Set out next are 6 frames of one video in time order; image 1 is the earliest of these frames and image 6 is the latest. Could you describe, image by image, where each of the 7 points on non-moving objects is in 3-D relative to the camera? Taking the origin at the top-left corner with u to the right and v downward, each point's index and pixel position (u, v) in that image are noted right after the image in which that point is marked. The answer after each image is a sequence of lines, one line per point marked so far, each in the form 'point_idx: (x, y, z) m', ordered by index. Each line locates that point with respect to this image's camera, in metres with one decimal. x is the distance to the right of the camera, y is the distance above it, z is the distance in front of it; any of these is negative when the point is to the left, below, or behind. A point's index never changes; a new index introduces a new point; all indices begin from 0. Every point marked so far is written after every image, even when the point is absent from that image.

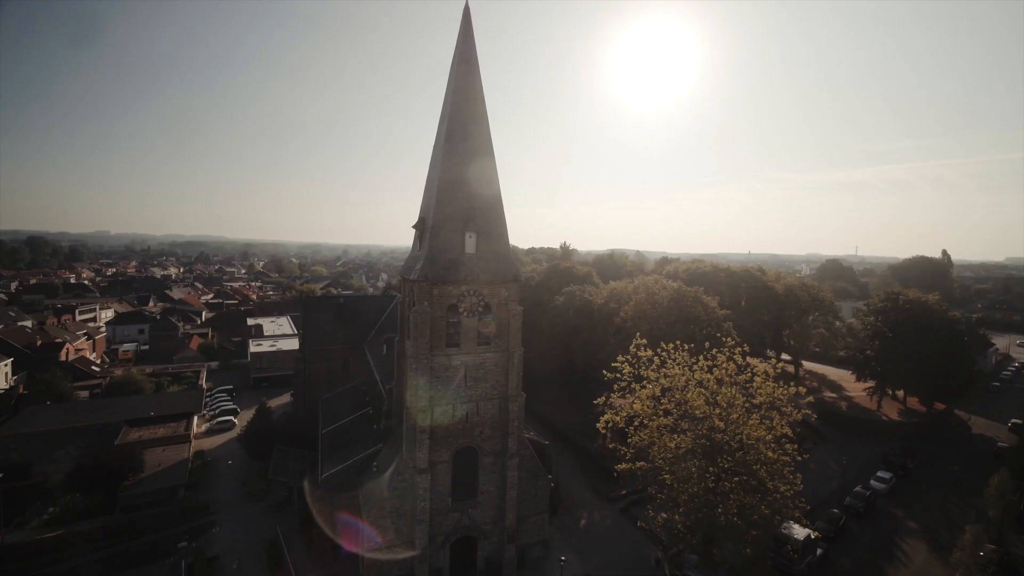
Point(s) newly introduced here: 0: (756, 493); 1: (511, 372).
0: (+8.4, -7.0, +17.0) m
1: (-0.1, -3.2, +19.0) m
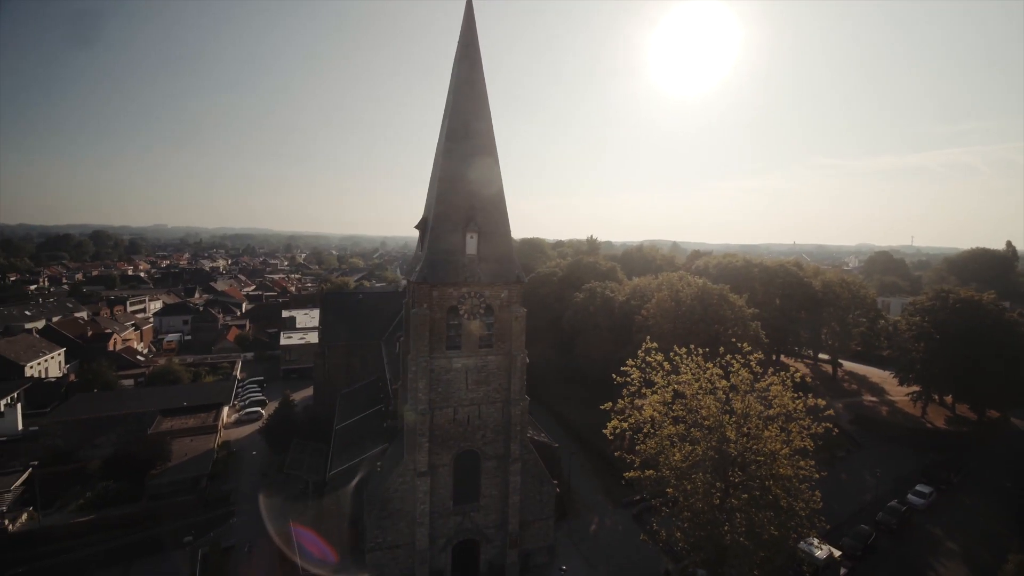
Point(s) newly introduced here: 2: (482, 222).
0: (+8.3, -7.2, +16.1) m
1: (0.0, -3.3, +18.6) m
2: (-1.1, +2.4, +18.4) m
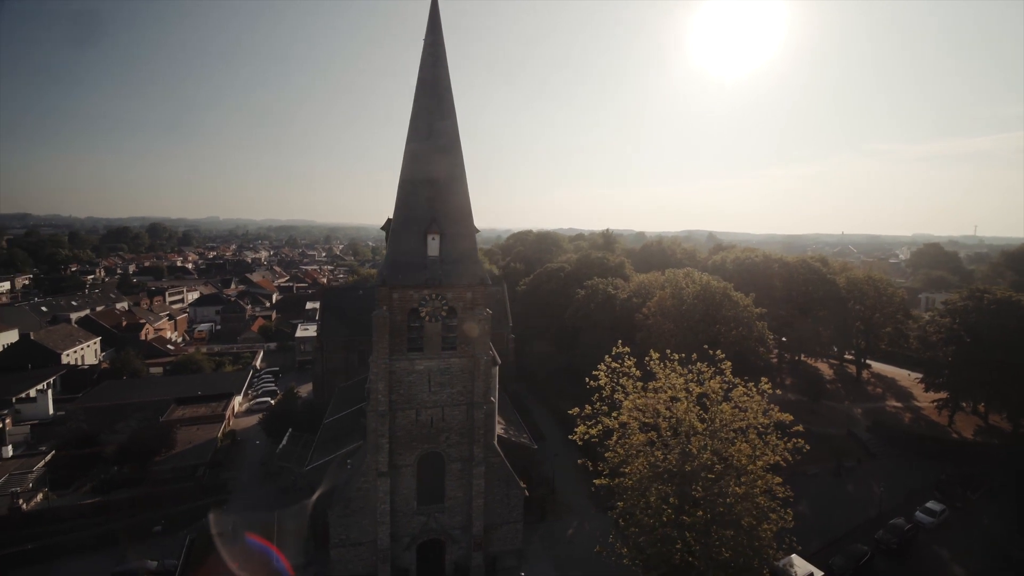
0: (+6.7, -7.3, +15.3) m
1: (-1.3, -3.3, +18.5) m
2: (-2.4, +2.4, +18.2) m
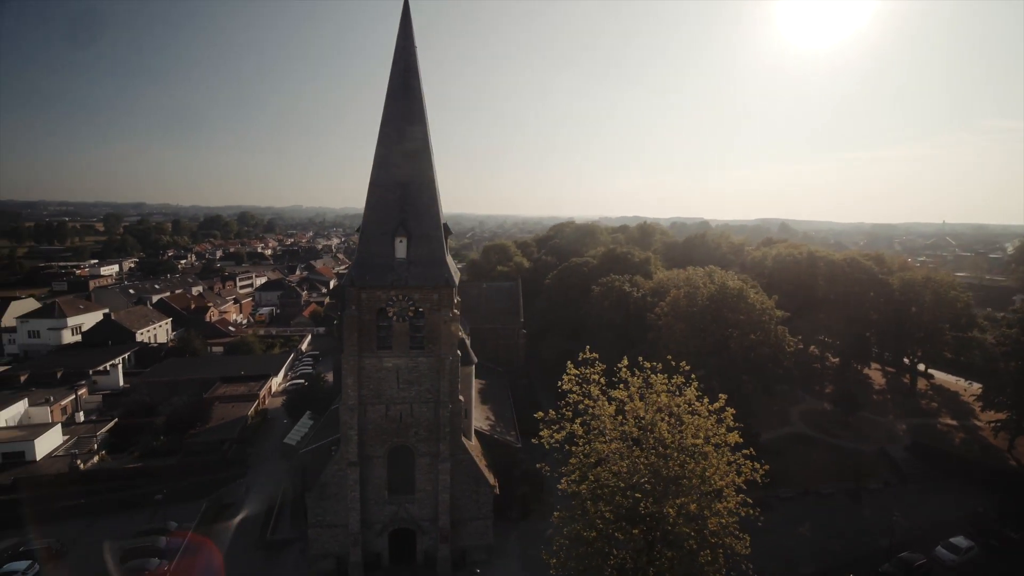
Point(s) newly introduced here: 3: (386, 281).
0: (+4.7, -7.6, +14.7) m
1: (-2.6, -3.4, +18.9) m
2: (-3.7, +2.3, +18.6) m
3: (-4.6, +0.2, +18.3) m
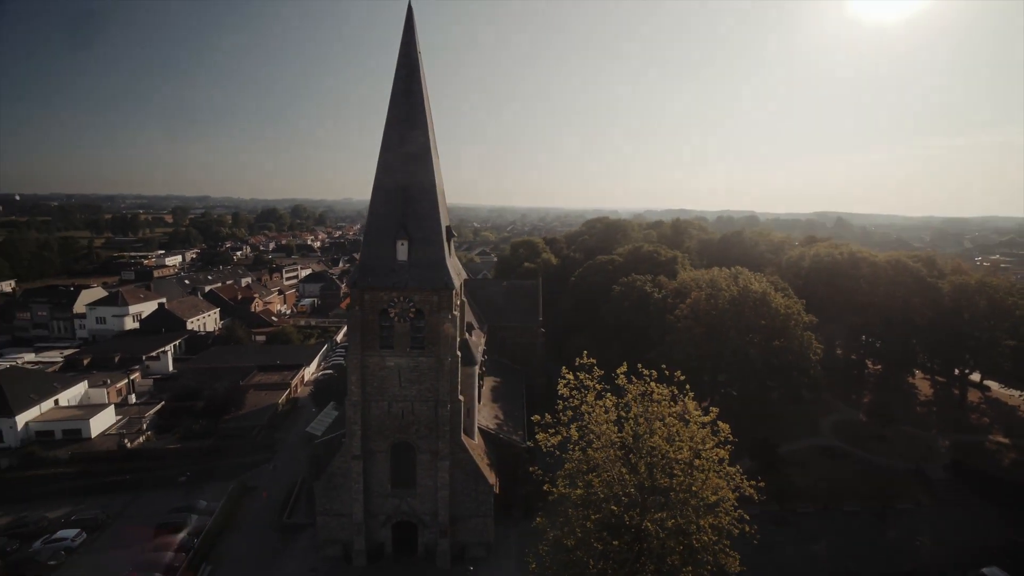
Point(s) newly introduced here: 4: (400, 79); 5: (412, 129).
0: (+4.1, -7.9, +14.5) m
1: (-2.7, -3.5, +19.3) m
2: (-3.7, +2.3, +19.0) m
3: (-4.7, +0.2, +18.8) m
4: (-4.2, +7.7, +18.5) m
5: (-3.8, +6.0, +18.7) m
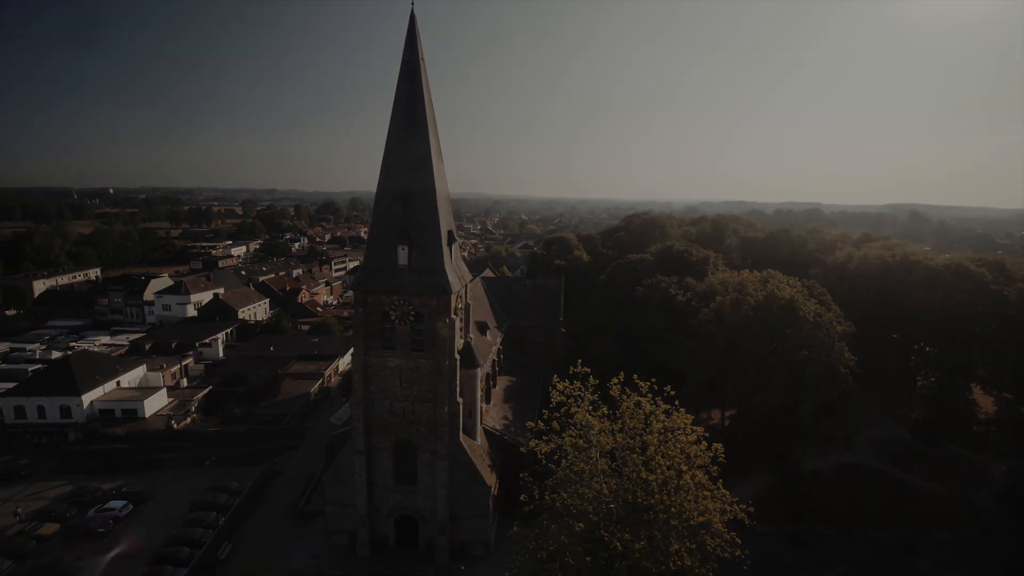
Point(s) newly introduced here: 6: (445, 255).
0: (+3.3, -8.3, +14.2) m
1: (-2.8, -3.6, +19.7) m
2: (-3.7, +2.1, +19.4) m
3: (-4.8, +0.1, +19.3) m
4: (-4.2, +7.6, +18.7) m
5: (-3.8, +5.9, +19.0) m
6: (-2.6, +1.3, +19.2) m
